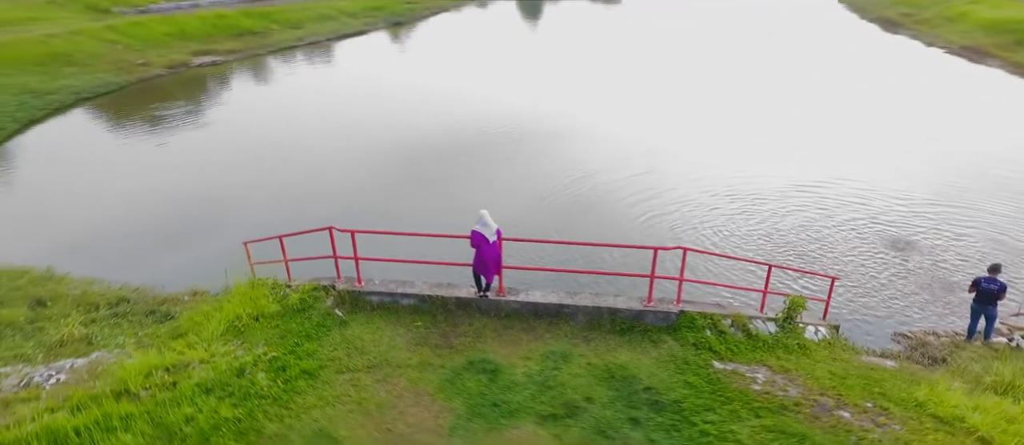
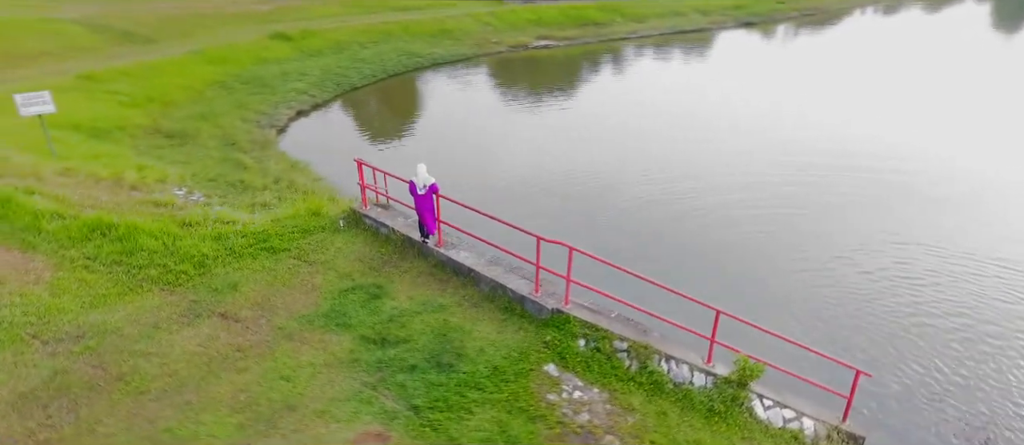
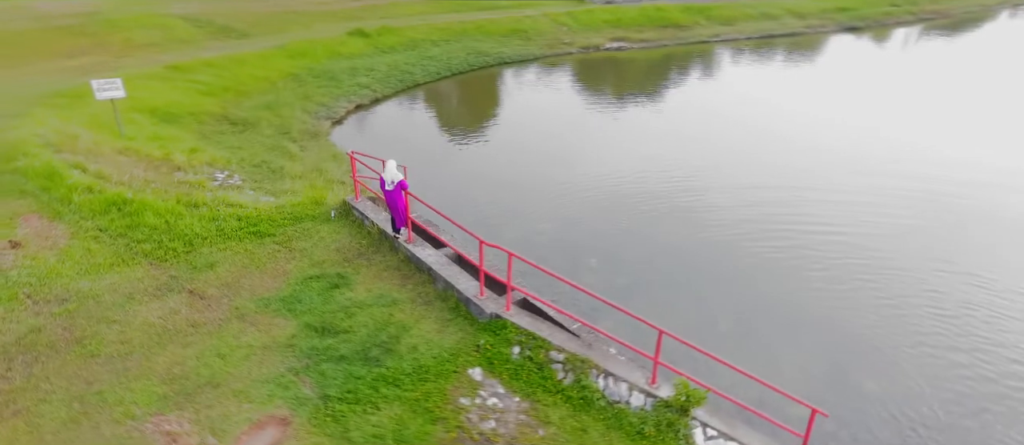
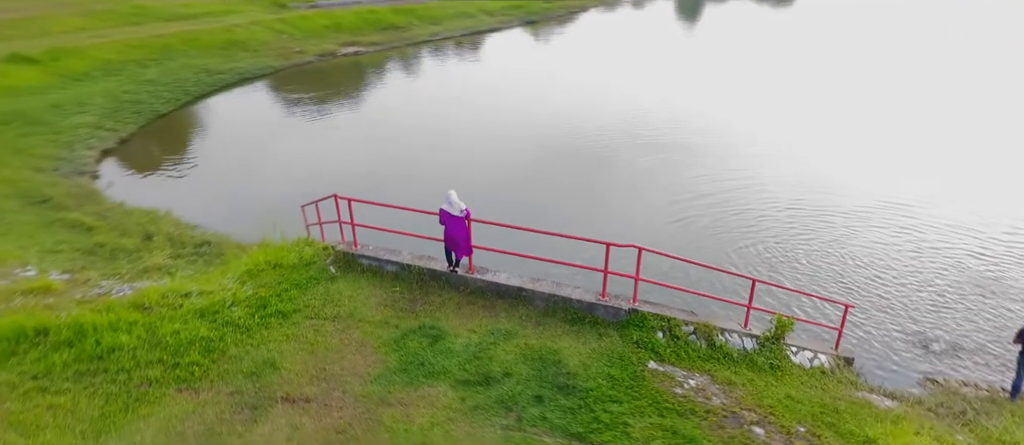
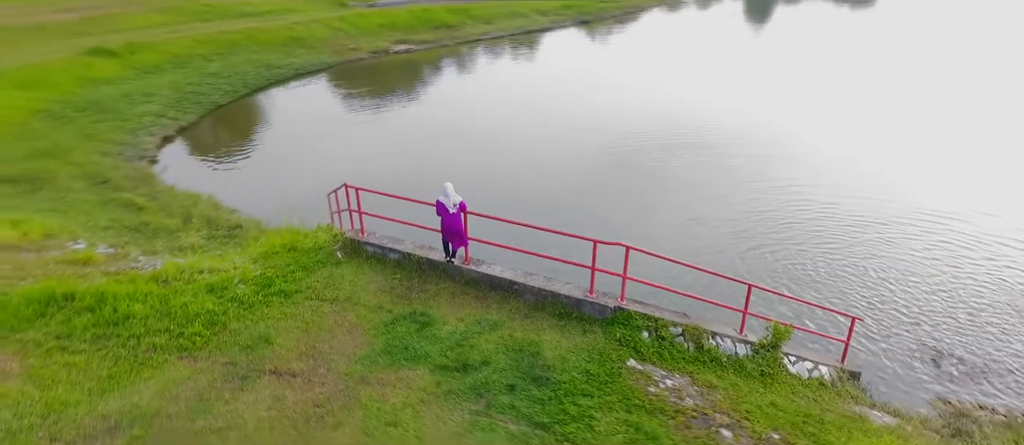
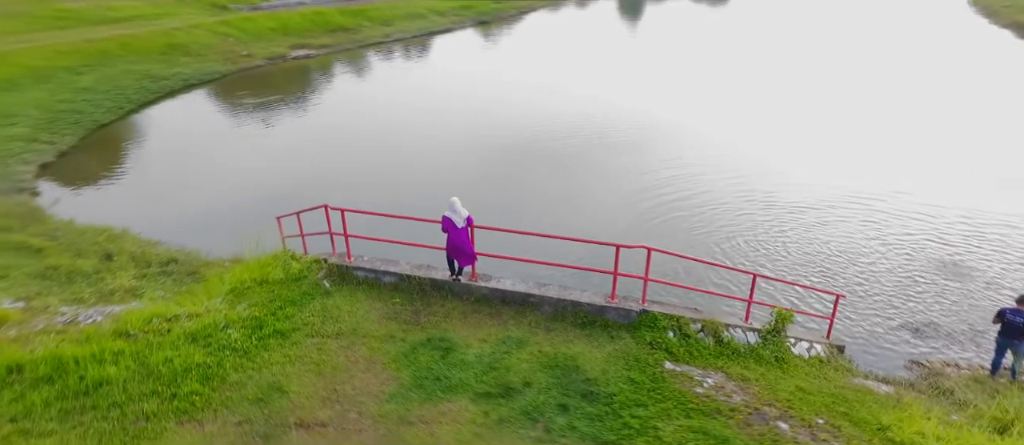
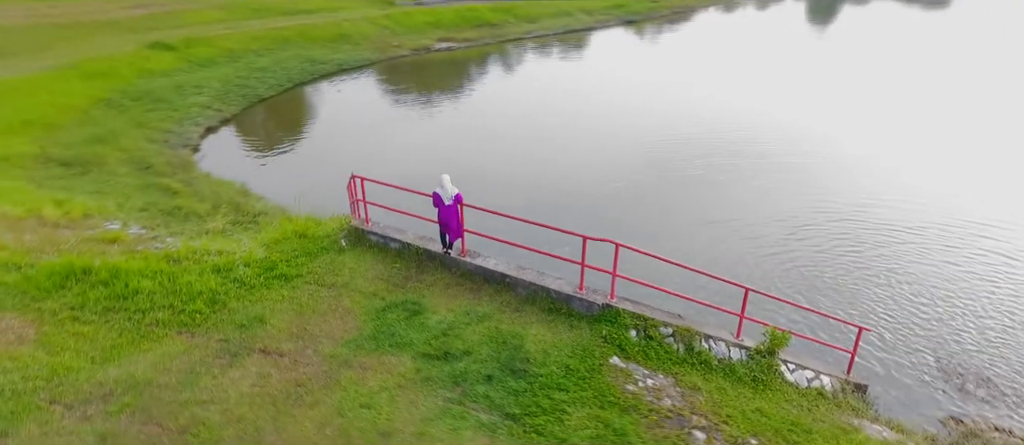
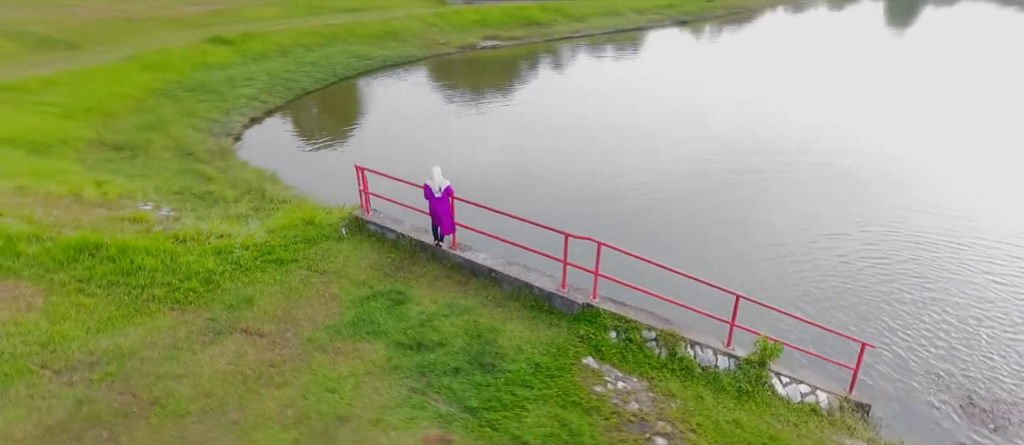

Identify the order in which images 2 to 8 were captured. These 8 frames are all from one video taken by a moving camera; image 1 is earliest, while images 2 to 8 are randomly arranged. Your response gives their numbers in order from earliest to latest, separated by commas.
6, 4, 5, 7, 8, 2, 3
